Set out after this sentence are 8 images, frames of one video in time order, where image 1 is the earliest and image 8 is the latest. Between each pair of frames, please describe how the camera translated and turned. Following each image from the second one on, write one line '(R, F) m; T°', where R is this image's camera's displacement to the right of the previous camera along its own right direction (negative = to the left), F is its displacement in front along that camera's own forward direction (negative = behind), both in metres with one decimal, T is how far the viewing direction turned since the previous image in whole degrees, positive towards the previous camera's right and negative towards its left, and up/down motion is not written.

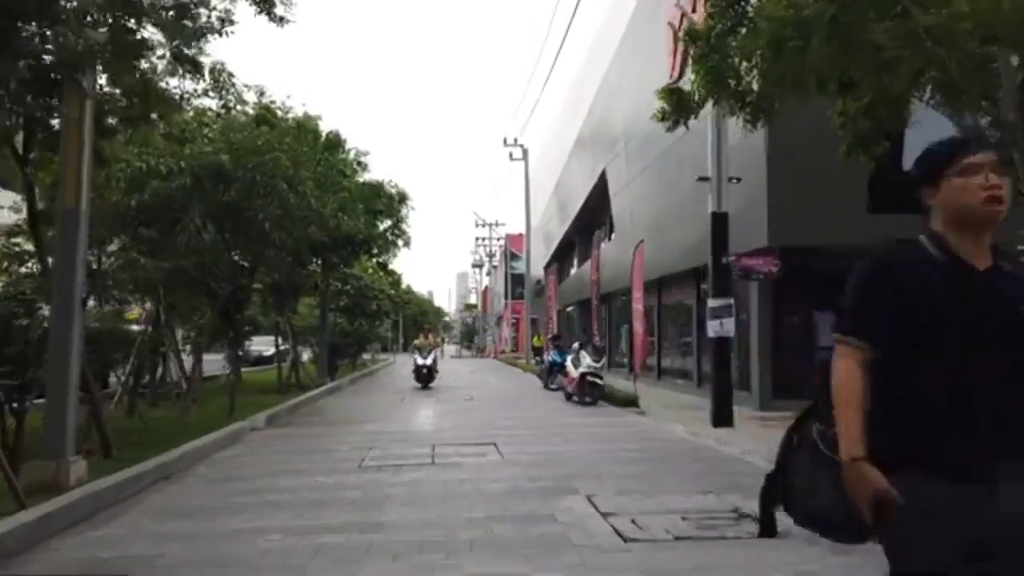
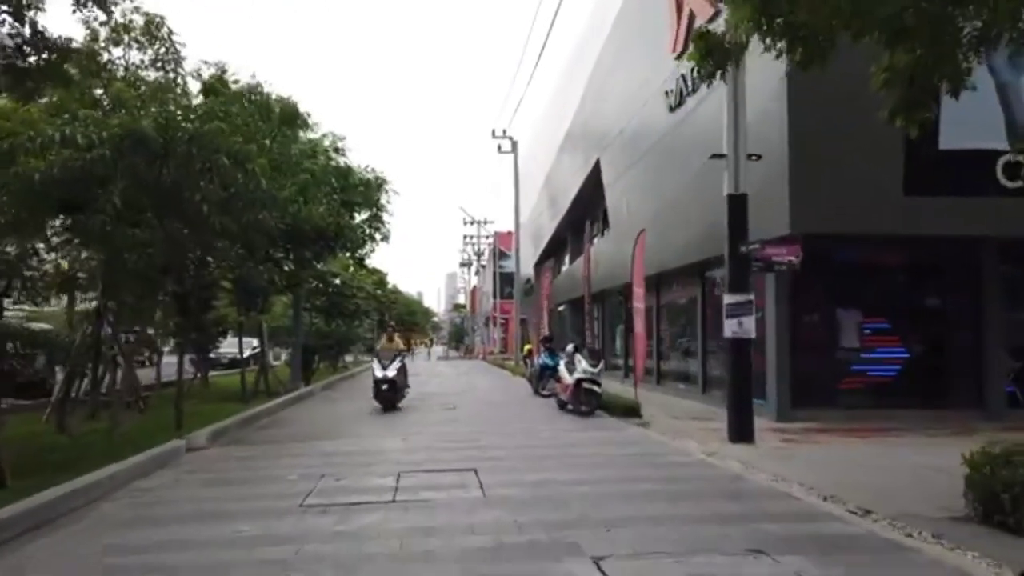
(+0.1, +2.2) m; +1°
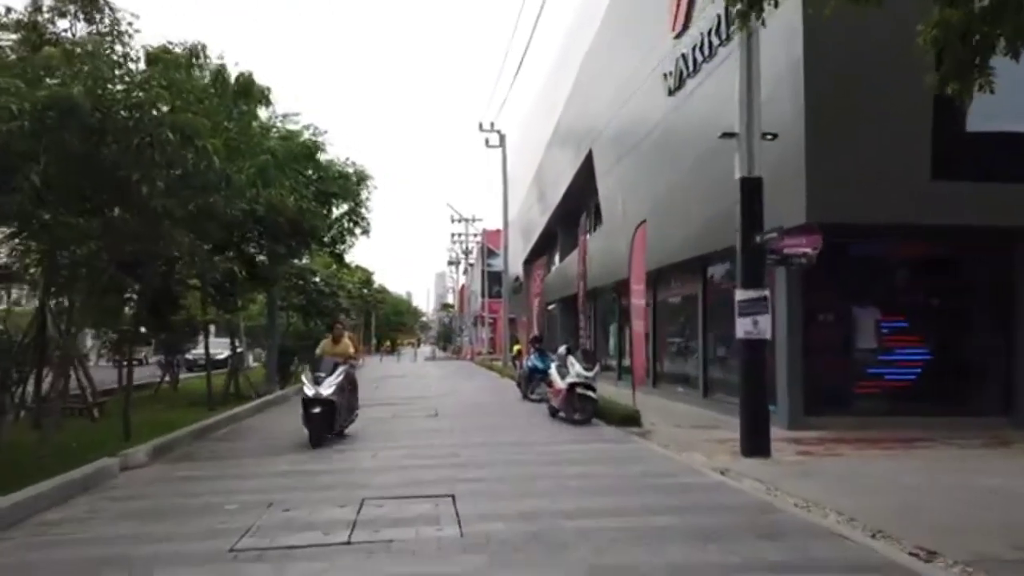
(+0.1, +1.6) m; +1°
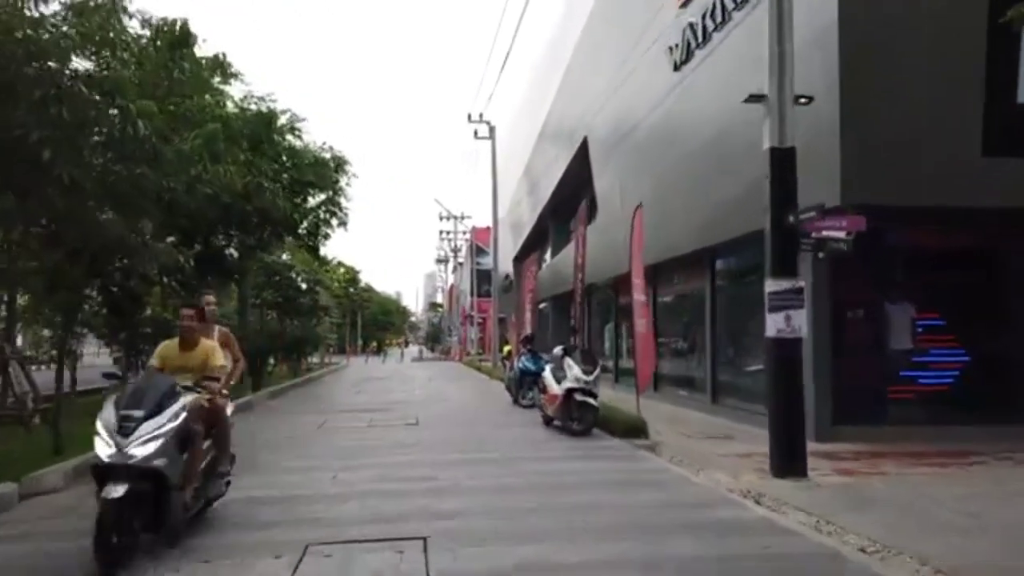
(0.0, +1.9) m; +1°
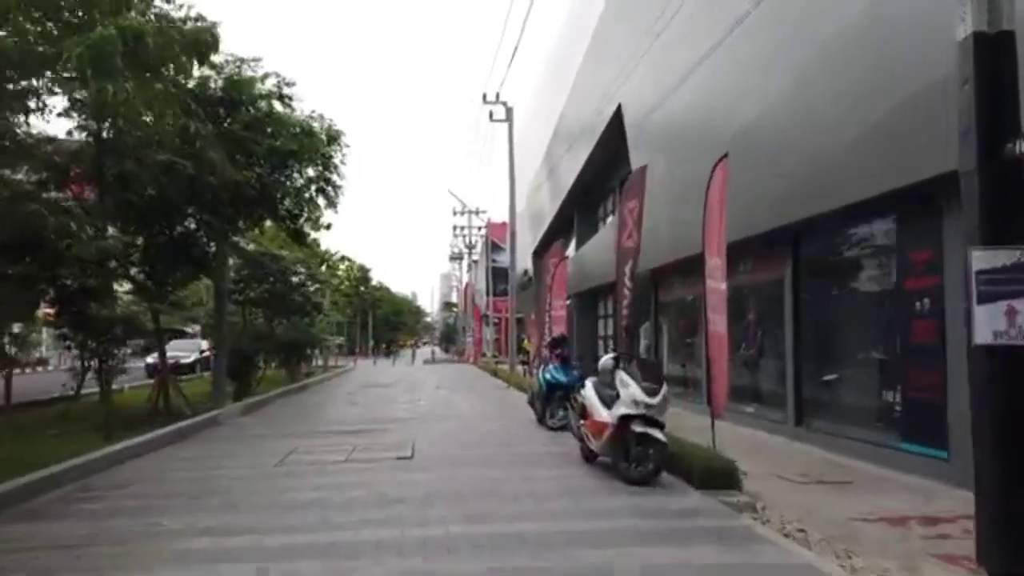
(-0.2, +4.0) m; -1°
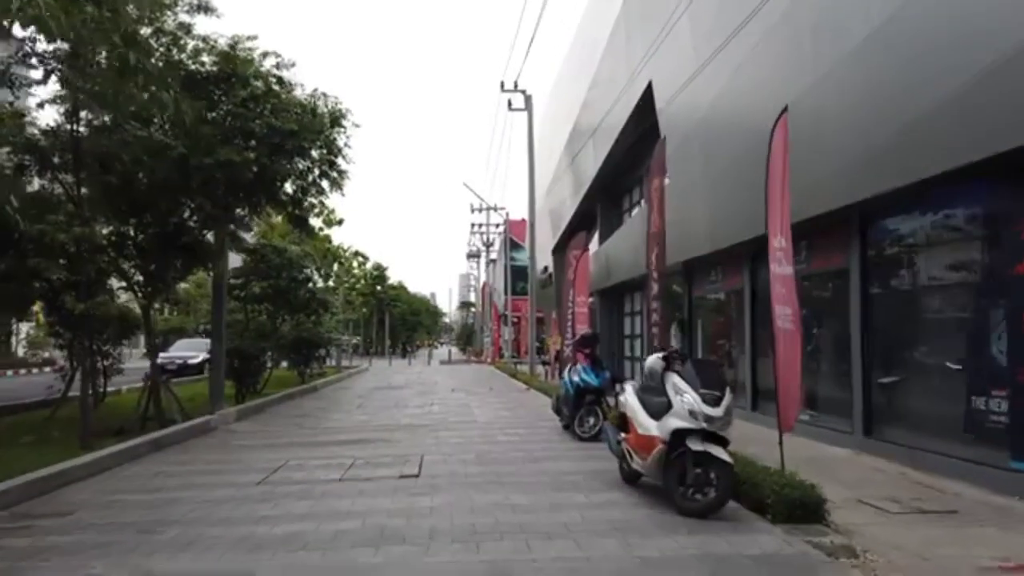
(-0.1, +1.8) m; -1°
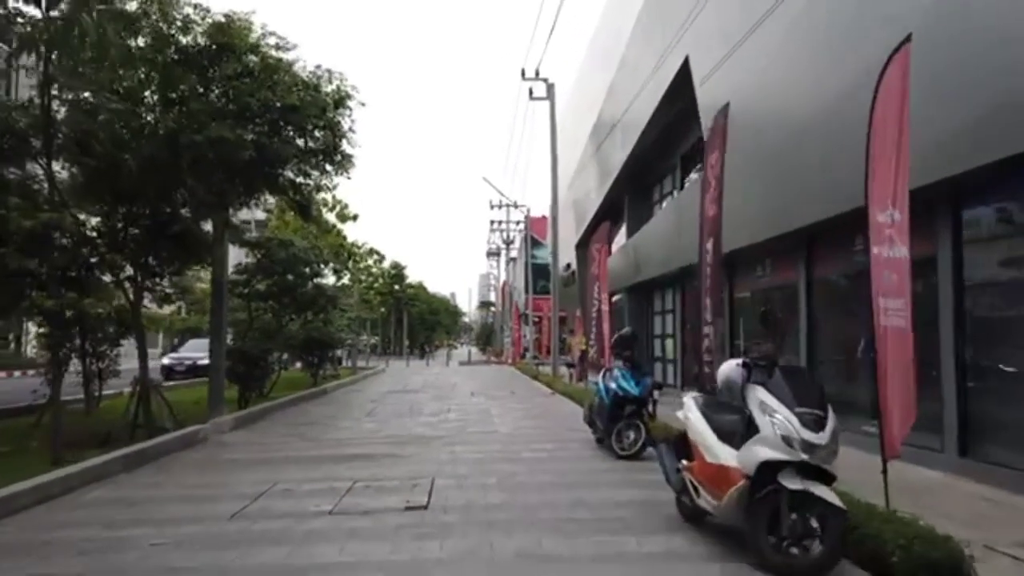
(-0.1, +1.8) m; -2°
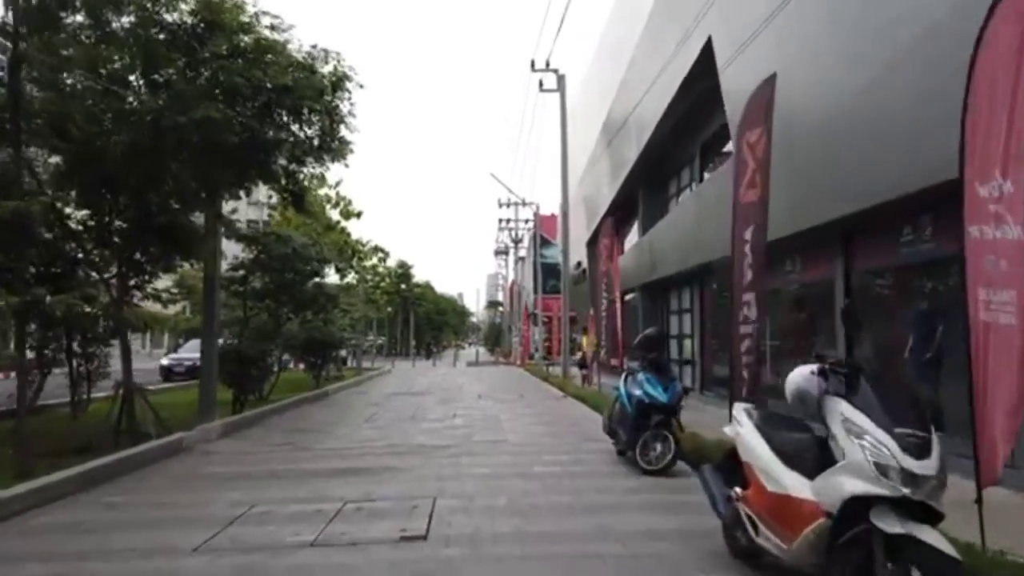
(-0.1, +1.2) m; -1°
